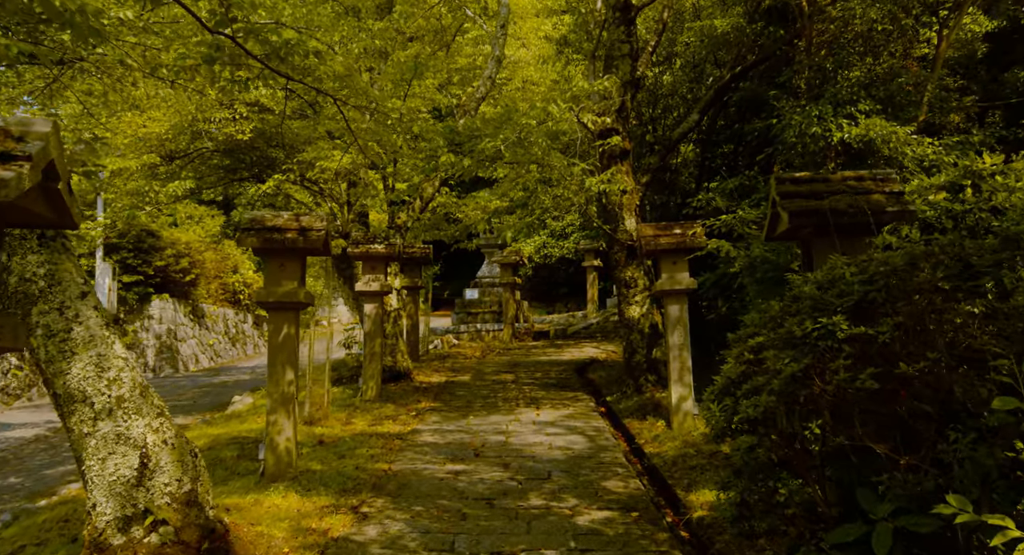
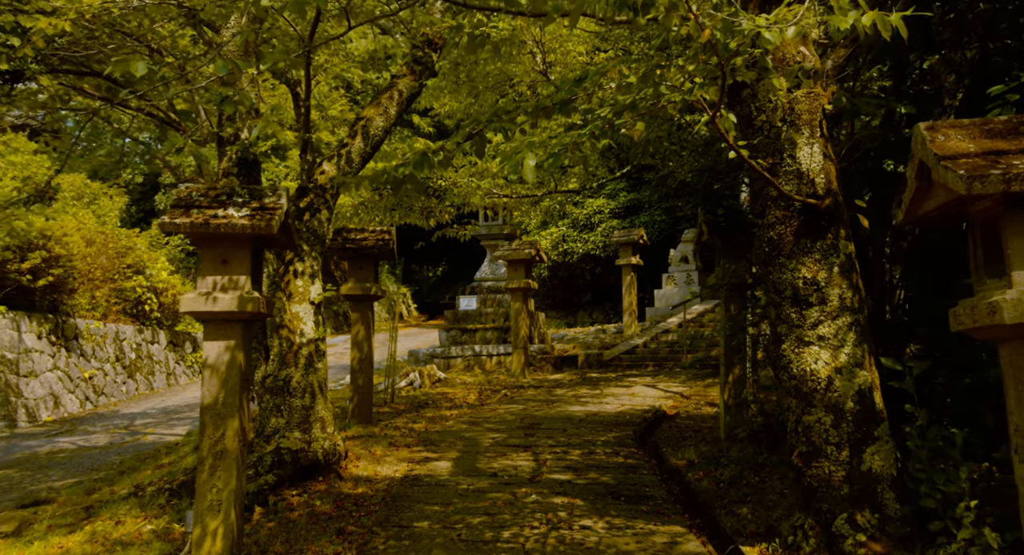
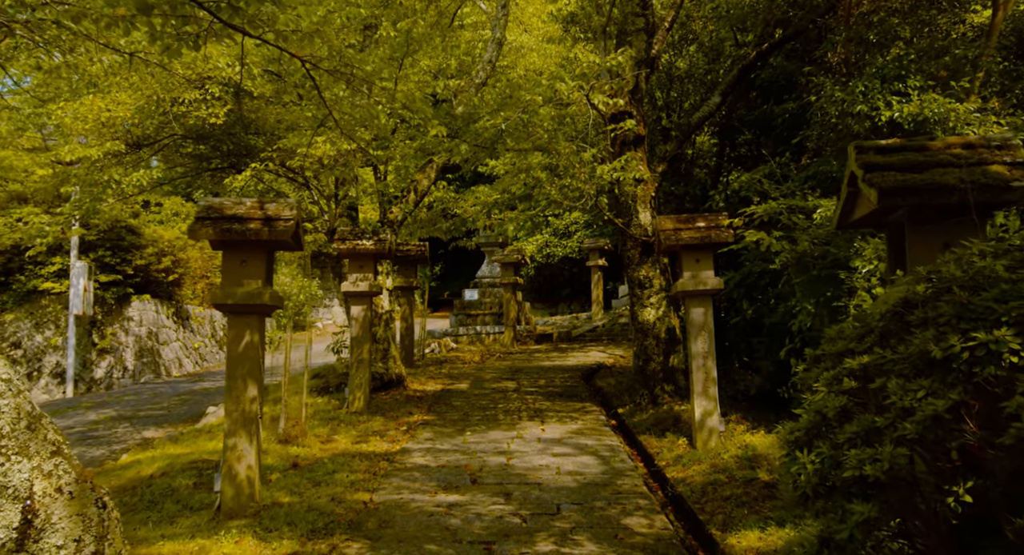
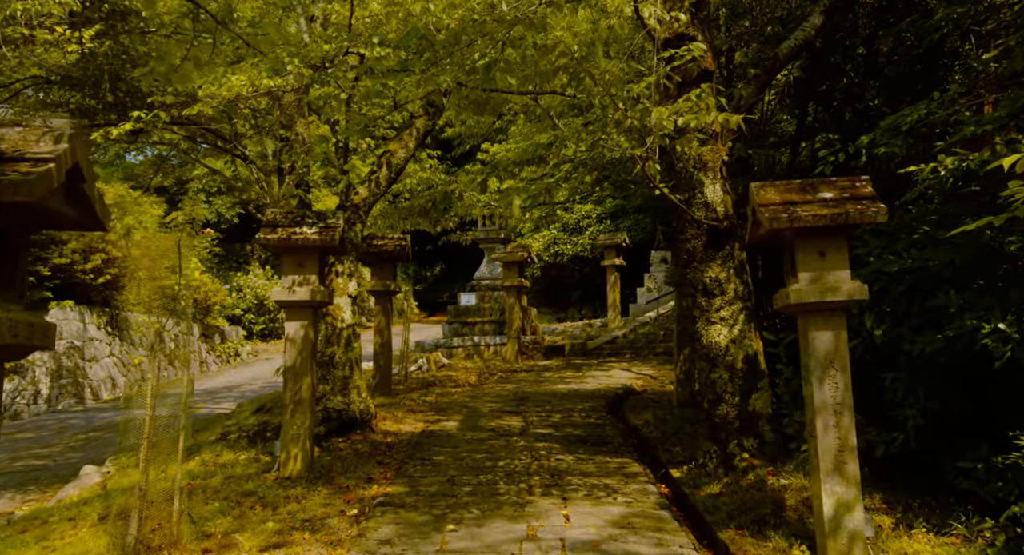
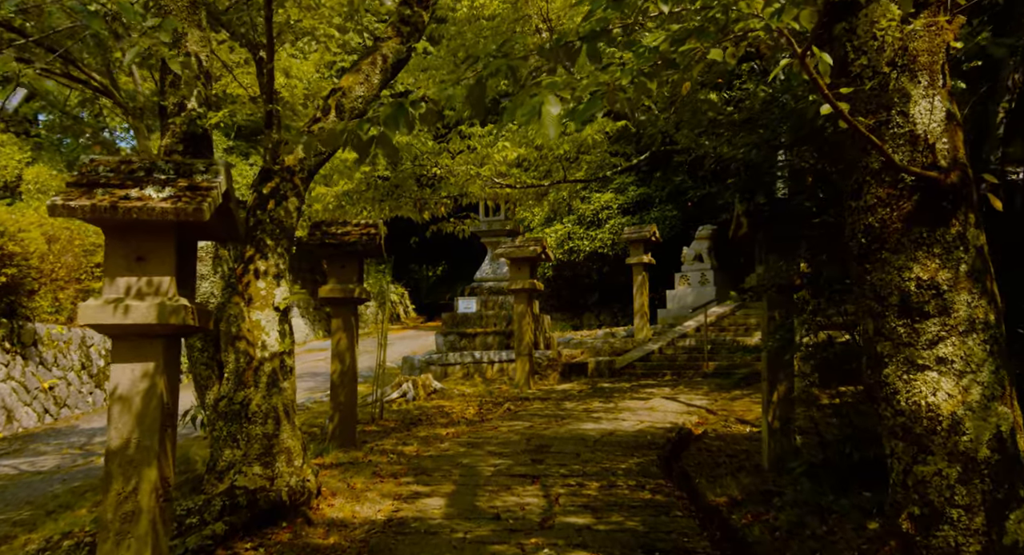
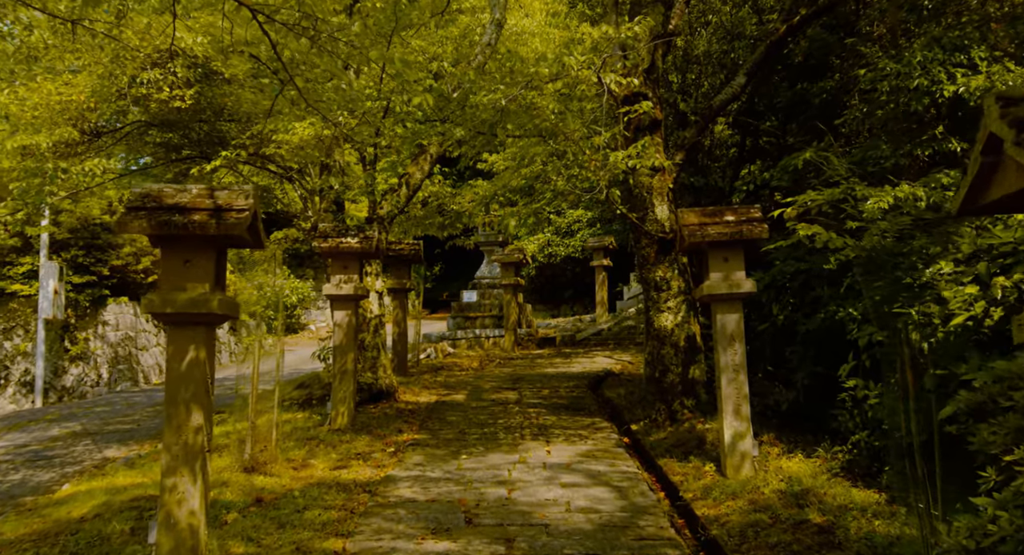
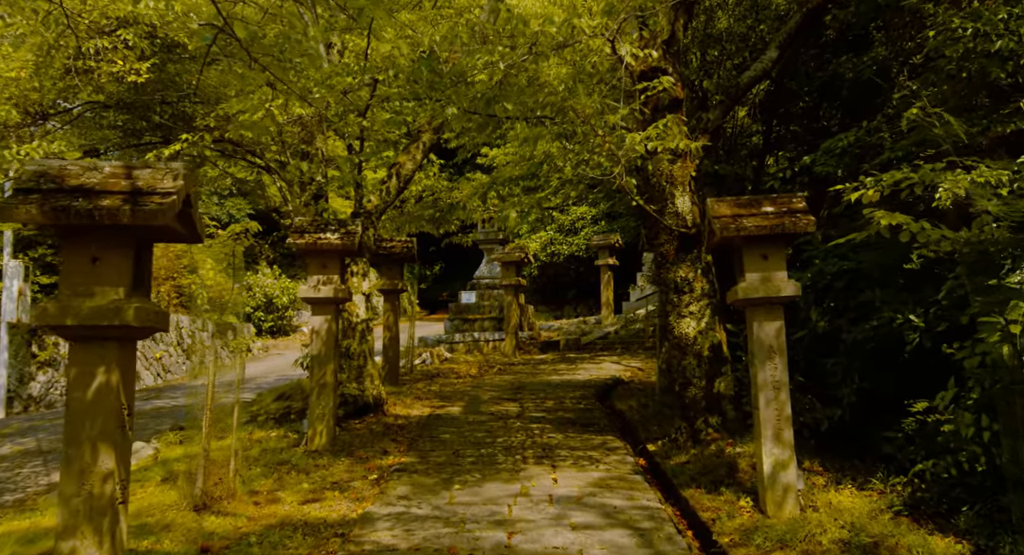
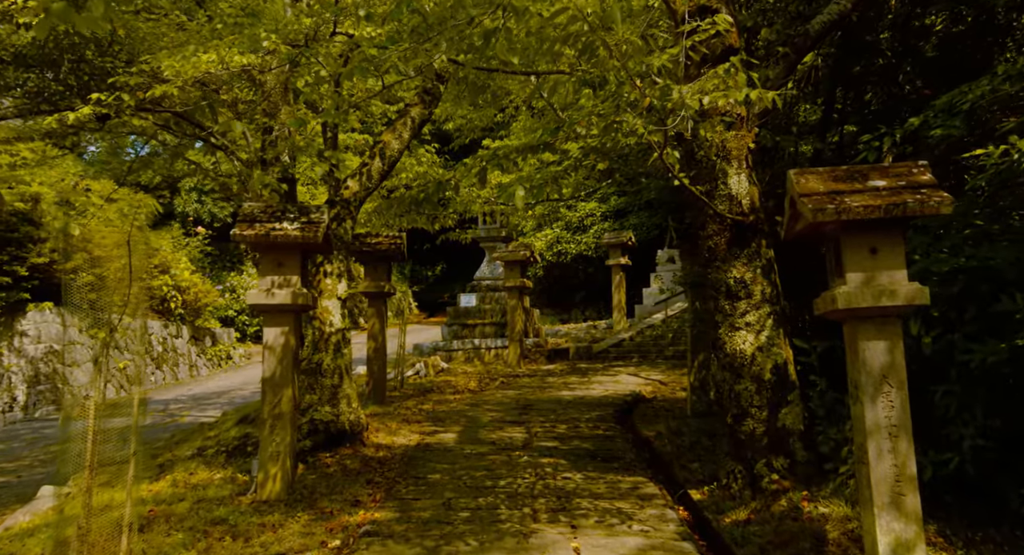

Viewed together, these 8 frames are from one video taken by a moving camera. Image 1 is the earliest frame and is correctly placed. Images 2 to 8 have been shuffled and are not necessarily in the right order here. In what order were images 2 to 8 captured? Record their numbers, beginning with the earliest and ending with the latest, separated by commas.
3, 6, 7, 4, 8, 2, 5
